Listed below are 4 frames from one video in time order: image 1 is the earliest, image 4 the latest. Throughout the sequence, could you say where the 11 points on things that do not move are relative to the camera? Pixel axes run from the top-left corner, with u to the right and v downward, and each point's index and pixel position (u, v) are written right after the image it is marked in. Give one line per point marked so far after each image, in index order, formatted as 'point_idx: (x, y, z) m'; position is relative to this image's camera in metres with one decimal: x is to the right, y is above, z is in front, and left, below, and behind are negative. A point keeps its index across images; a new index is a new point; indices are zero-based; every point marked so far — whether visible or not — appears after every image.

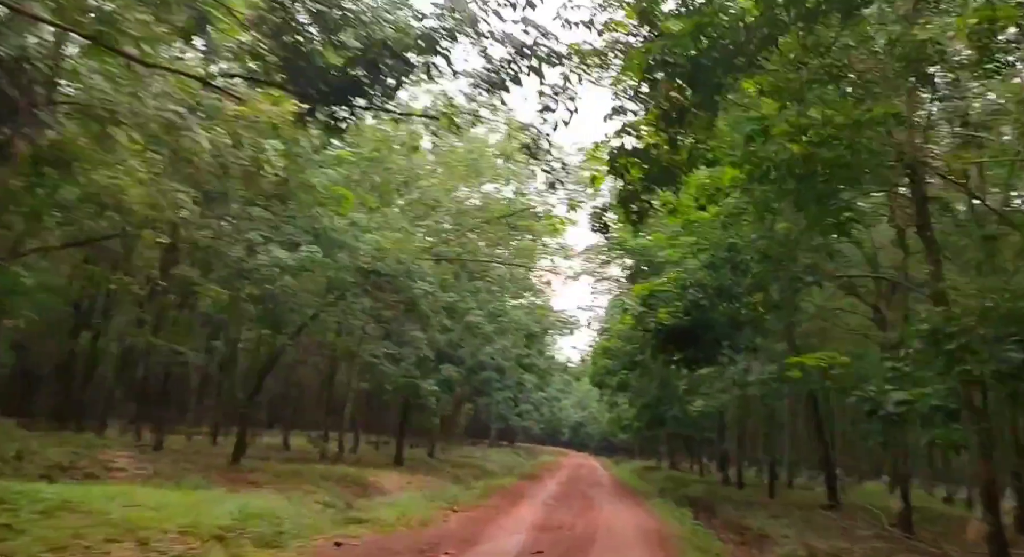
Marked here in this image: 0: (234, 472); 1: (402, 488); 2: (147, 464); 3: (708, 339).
0: (-5.7, -4.0, +15.6) m
1: (-2.7, -5.1, +18.2) m
2: (-7.0, -3.6, +14.4) m
3: (+3.3, -1.0, +12.5) m
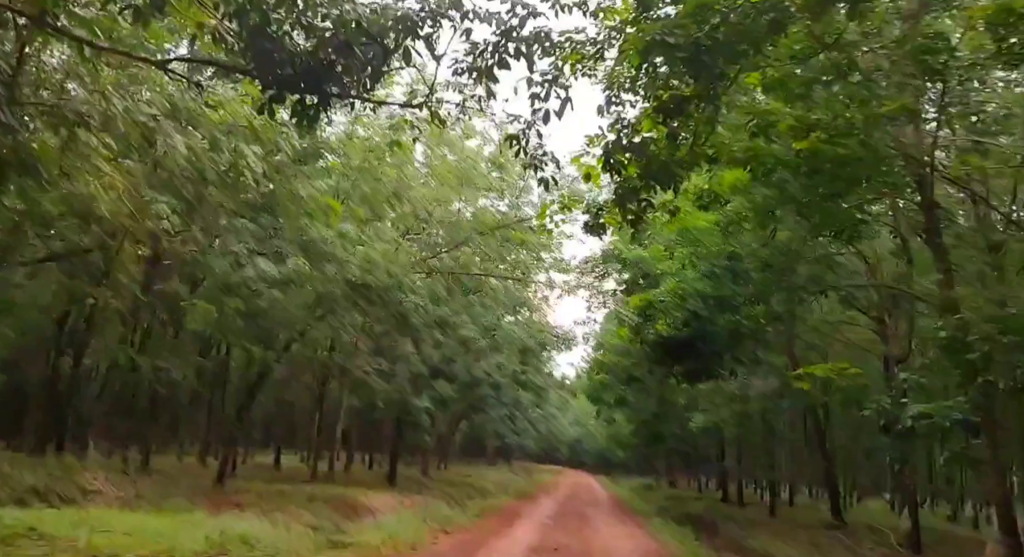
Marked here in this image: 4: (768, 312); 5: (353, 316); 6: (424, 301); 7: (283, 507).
0: (-5.9, -4.3, +15.0) m
1: (-2.8, -5.4, +17.6) m
2: (-7.1, -3.8, +13.9) m
3: (+3.1, -1.2, +12.1) m
4: (+3.7, -0.5, +11.0) m
5: (-3.6, -0.8, +17.0) m
6: (-2.1, -0.5, +18.3) m
7: (-4.3, -4.3, +14.3) m
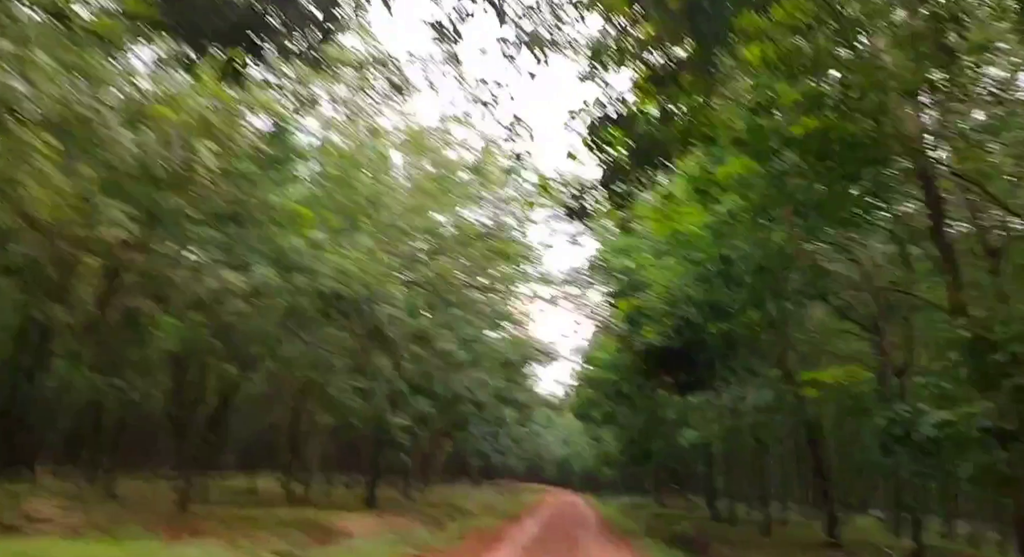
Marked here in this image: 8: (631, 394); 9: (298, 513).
0: (-6.2, -4.5, +14.1) m
1: (-3.2, -5.7, +16.8) m
2: (-7.4, -4.0, +12.9) m
3: (+2.8, -1.3, +11.4) m
4: (+3.5, -0.5, +10.3) m
5: (-4.0, -1.1, +16.2) m
6: (-2.6, -0.8, +17.6) m
7: (-4.7, -4.5, +13.4) m
8: (+3.1, -3.0, +19.7) m
9: (-5.1, -5.6, +17.8) m
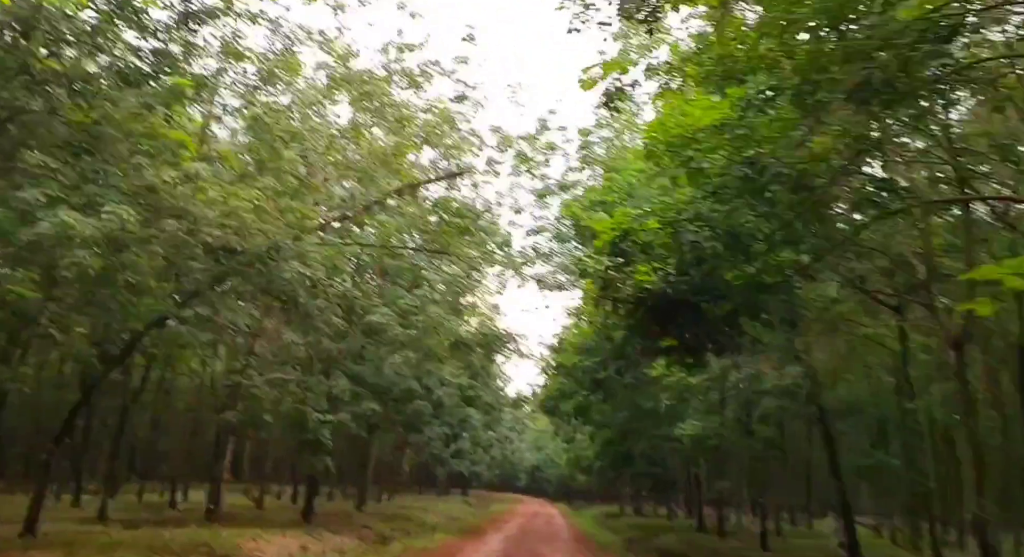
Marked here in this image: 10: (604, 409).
0: (-6.9, -3.8, +10.6) m
1: (-4.0, -5.0, +13.4) m
2: (-8.1, -3.3, +9.5) m
3: (+2.2, -0.5, +8.3) m
4: (+2.8, +0.2, +7.3) m
5: (-4.8, -0.4, +12.9) m
6: (-3.5, -0.1, +14.3) m
7: (-5.4, -3.8, +10.0) m
8: (+2.2, -2.3, +16.6) m
9: (-6.0, -4.9, +14.4) m
10: (+2.3, -3.4, +19.2) m
